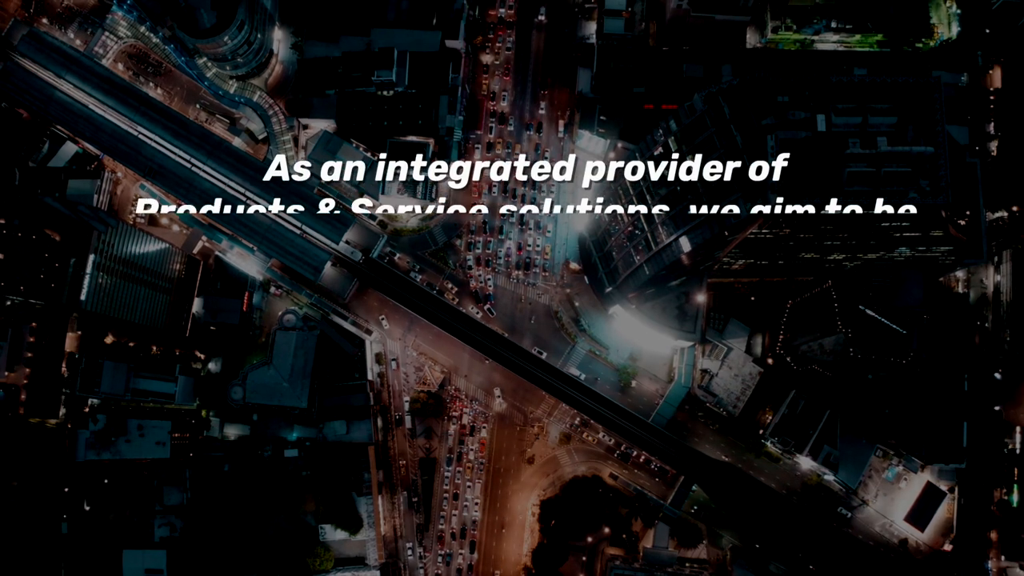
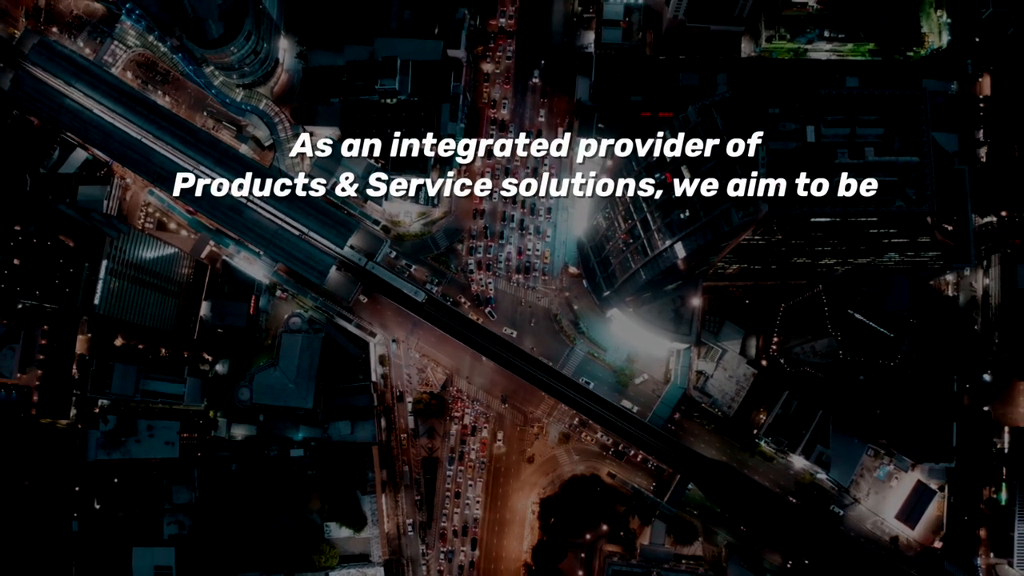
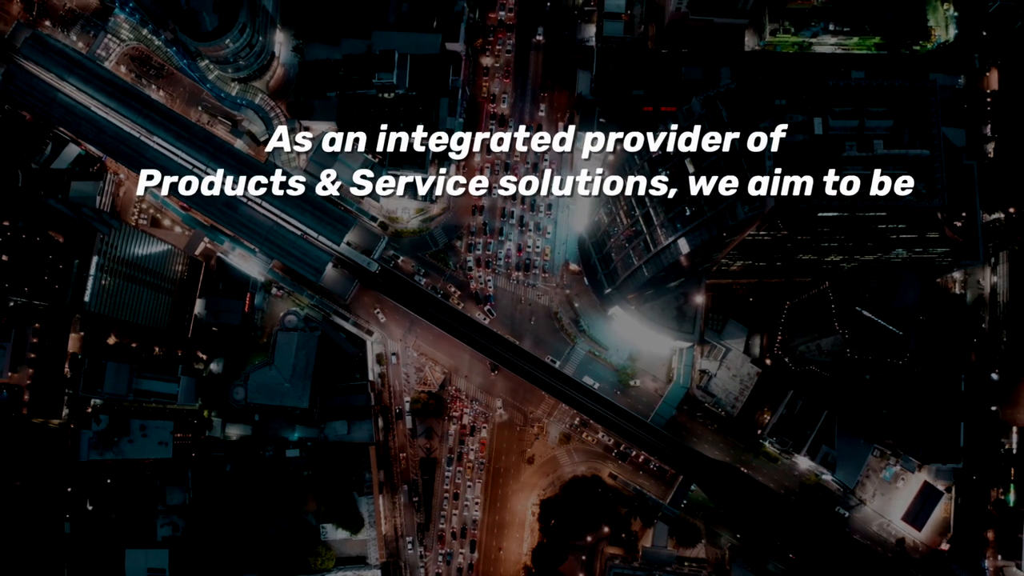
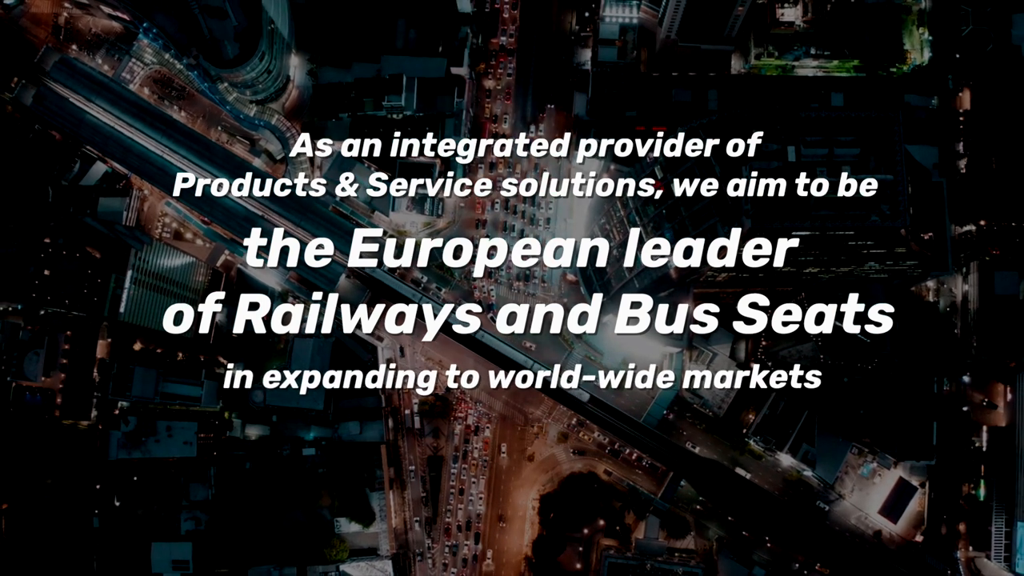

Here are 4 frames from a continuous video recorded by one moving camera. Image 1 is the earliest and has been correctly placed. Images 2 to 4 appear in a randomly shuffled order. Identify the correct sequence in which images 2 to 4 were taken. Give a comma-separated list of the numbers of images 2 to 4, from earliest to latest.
3, 2, 4
